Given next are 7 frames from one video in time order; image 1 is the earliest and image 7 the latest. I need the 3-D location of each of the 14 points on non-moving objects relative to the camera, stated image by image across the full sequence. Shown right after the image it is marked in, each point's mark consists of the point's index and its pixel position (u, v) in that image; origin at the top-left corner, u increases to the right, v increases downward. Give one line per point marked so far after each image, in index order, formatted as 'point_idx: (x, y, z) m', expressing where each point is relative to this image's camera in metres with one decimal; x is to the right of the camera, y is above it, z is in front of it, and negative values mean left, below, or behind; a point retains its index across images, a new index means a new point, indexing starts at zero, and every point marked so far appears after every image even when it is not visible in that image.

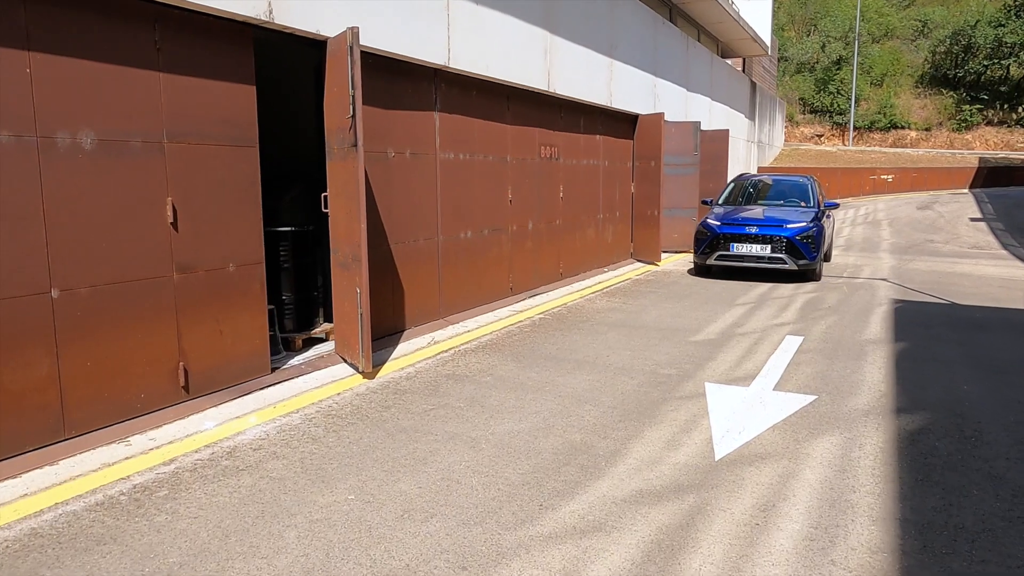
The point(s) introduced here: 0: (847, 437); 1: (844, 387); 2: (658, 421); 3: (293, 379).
0: (+2.0, -0.9, +4.6) m
1: (+2.5, -0.7, +5.6) m
2: (+0.9, -0.8, +4.8) m
3: (-1.6, -0.7, +5.7) m
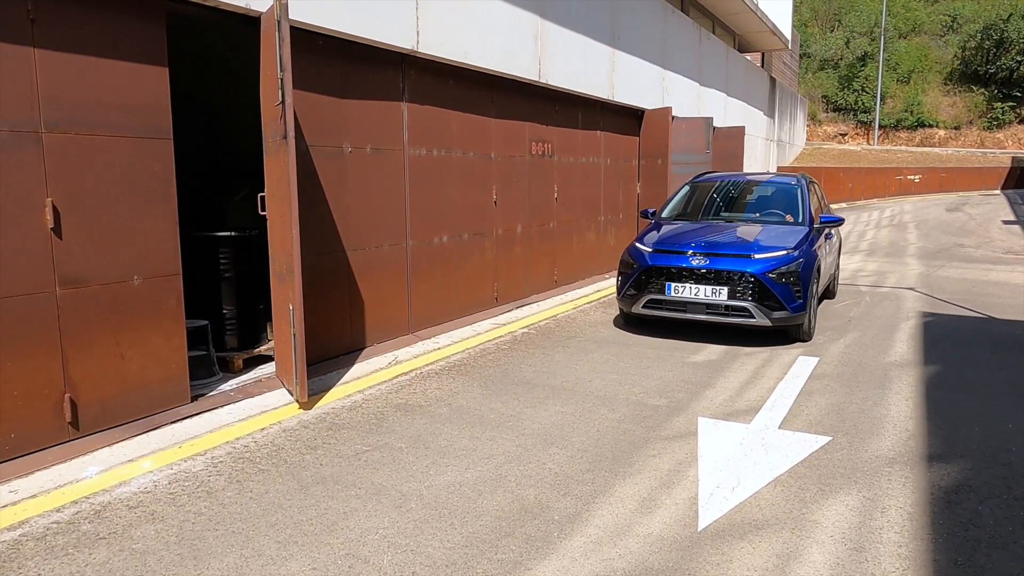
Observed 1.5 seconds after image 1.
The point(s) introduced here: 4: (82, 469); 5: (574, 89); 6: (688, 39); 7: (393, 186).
0: (+1.7, -1.0, +3.7) m
1: (+2.2, -0.9, +4.7) m
2: (+0.6, -1.0, +4.0) m
3: (-1.9, -0.8, +4.9) m
4: (-2.2, -0.9, +3.9) m
5: (+0.8, +2.5, +9.6) m
6: (+3.2, +4.5, +13.9) m
7: (-1.0, +0.9, +6.6) m
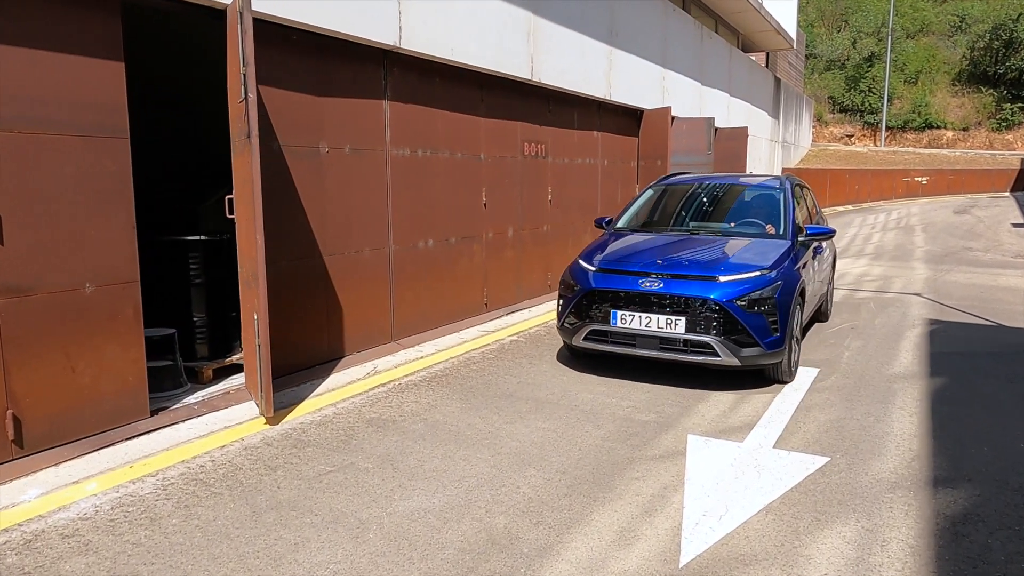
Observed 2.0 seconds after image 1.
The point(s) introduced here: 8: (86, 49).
0: (+1.6, -1.1, +3.4) m
1: (+2.0, -0.9, +4.4) m
2: (+0.5, -1.0, +3.7) m
3: (-2.0, -0.8, +4.6) m
4: (-2.4, -1.0, +3.7) m
5: (+0.7, +2.5, +9.3) m
6: (+3.2, +4.5, +13.6) m
7: (-1.2, +0.8, +6.3) m
8: (-2.3, +1.3, +4.1) m
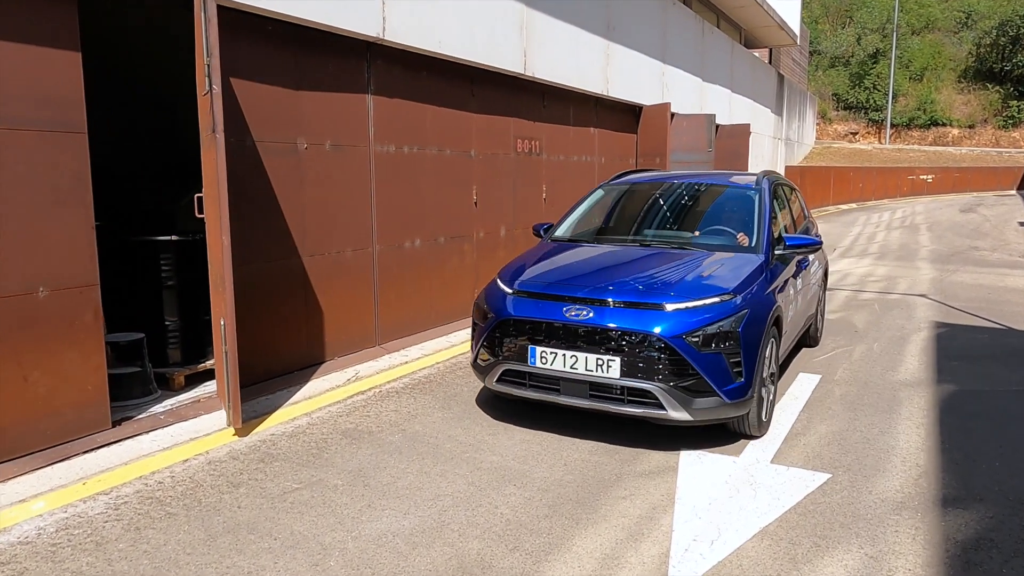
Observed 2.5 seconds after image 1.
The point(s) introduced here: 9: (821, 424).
0: (+1.5, -1.1, +3.1) m
1: (+1.9, -0.9, +4.1) m
2: (+0.4, -1.0, +3.4) m
3: (-2.1, -0.9, +4.3) m
4: (-2.5, -1.0, +3.4) m
5: (+0.6, +2.5, +9.0) m
6: (+3.1, +4.5, +13.3) m
7: (-1.2, +0.8, +6.1) m
8: (-2.4, +1.3, +3.9) m
9: (+1.9, -0.8, +4.7) m
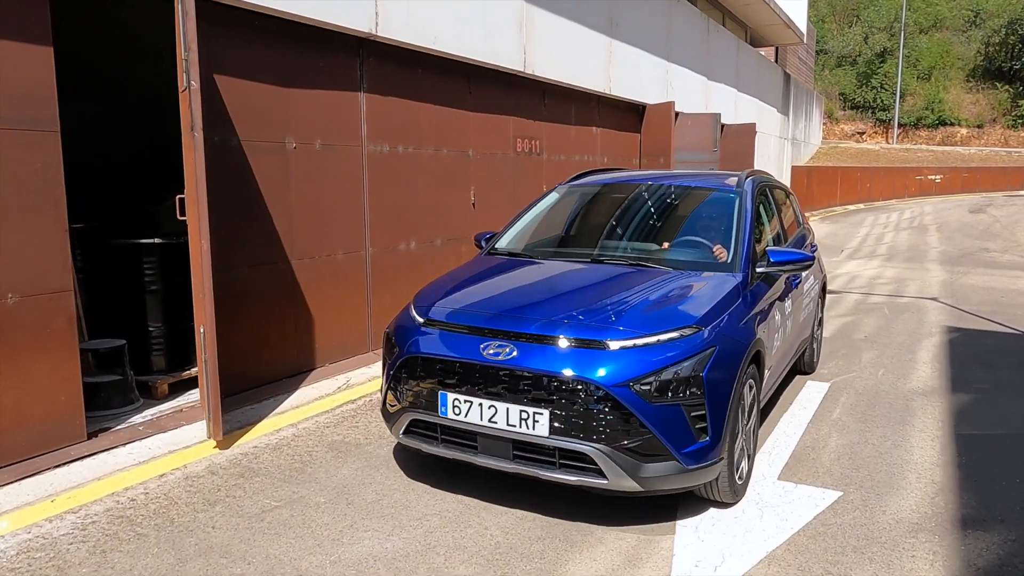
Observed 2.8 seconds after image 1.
0: (+1.4, -1.1, +2.9) m
1: (+1.9, -1.0, +3.9) m
2: (+0.4, -1.1, +3.2) m
3: (-2.2, -0.9, +4.2) m
4: (-2.5, -1.0, +3.2) m
5: (+0.6, +2.4, +8.8) m
6: (+3.2, +4.4, +13.1) m
7: (-1.3, +0.8, +5.9) m
8: (-2.5, +1.2, +3.7) m
9: (+1.9, -0.9, +4.5) m
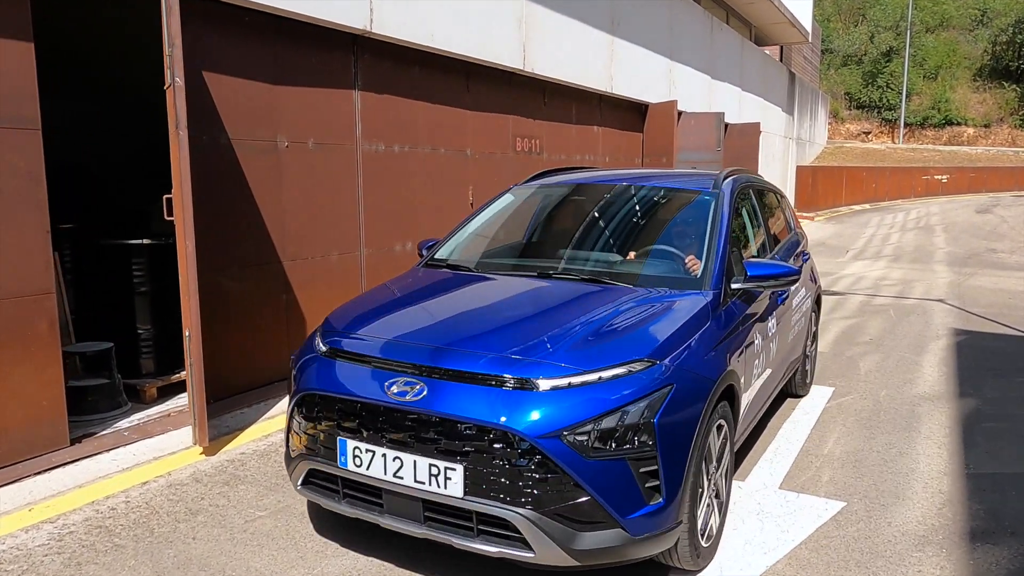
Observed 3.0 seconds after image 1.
0: (+1.4, -1.1, +2.8) m
1: (+1.9, -1.0, +3.8) m
2: (+0.3, -1.1, +3.1) m
3: (-2.2, -0.9, +4.1) m
4: (-2.6, -1.0, +3.1) m
5: (+0.6, +2.4, +8.7) m
6: (+3.2, +4.4, +12.9) m
7: (-1.3, +0.8, +5.8) m
8: (-2.5, +1.2, +3.6) m
9: (+1.9, -0.9, +4.4) m
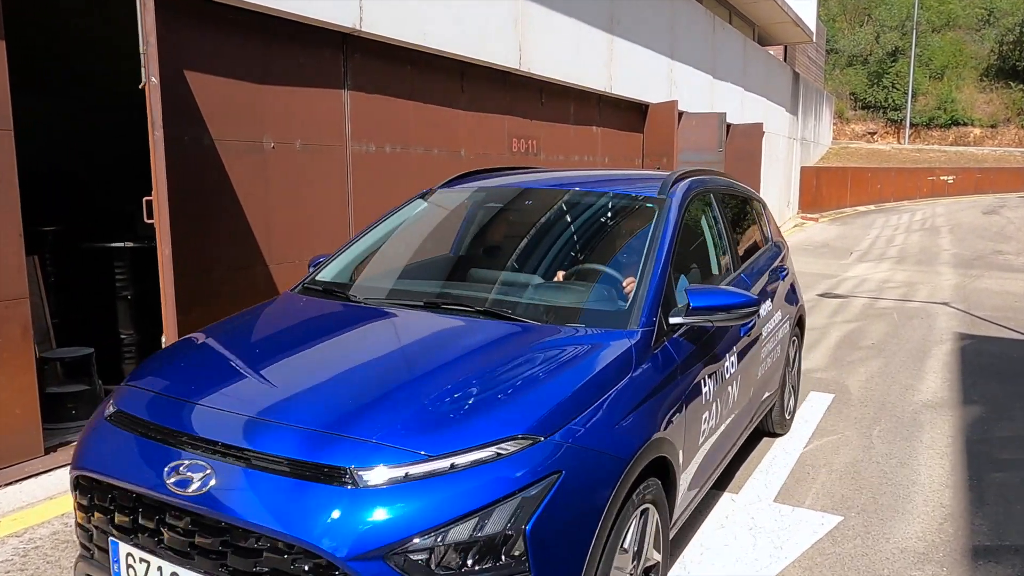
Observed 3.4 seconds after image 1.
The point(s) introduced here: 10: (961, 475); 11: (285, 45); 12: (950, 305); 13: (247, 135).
0: (+1.3, -1.2, +2.6) m
1: (+1.8, -1.0, +3.7) m
2: (+0.2, -1.1, +3.0) m
3: (-2.3, -0.9, +3.9) m
4: (-2.6, -1.1, +3.0) m
5: (+0.6, +2.4, +8.6) m
6: (+3.2, +4.4, +12.8) m
7: (-1.3, +0.7, +5.7) m
8: (-2.6, +1.2, +3.5) m
9: (+1.8, -0.9, +4.2) m
10: (+2.3, -1.0, +4.0) m
11: (-1.6, +1.7, +5.2) m
12: (+5.3, -0.2, +9.1) m
13: (-1.7, +1.0, +5.0) m
